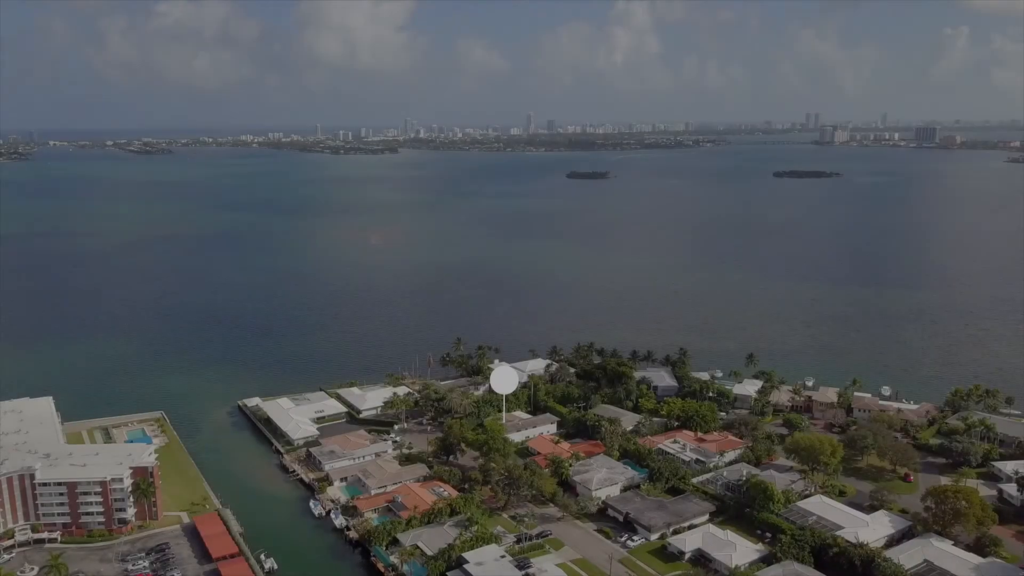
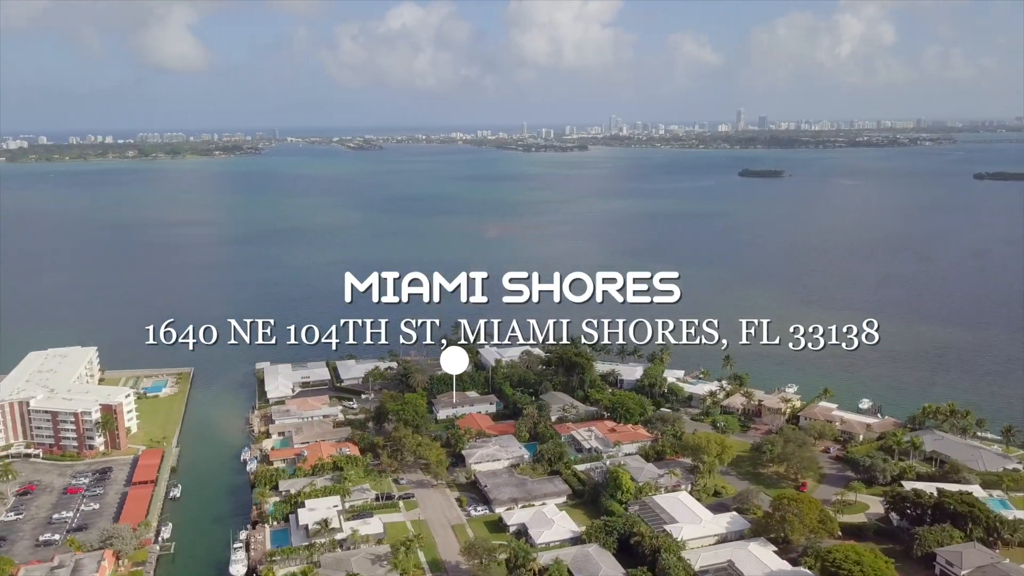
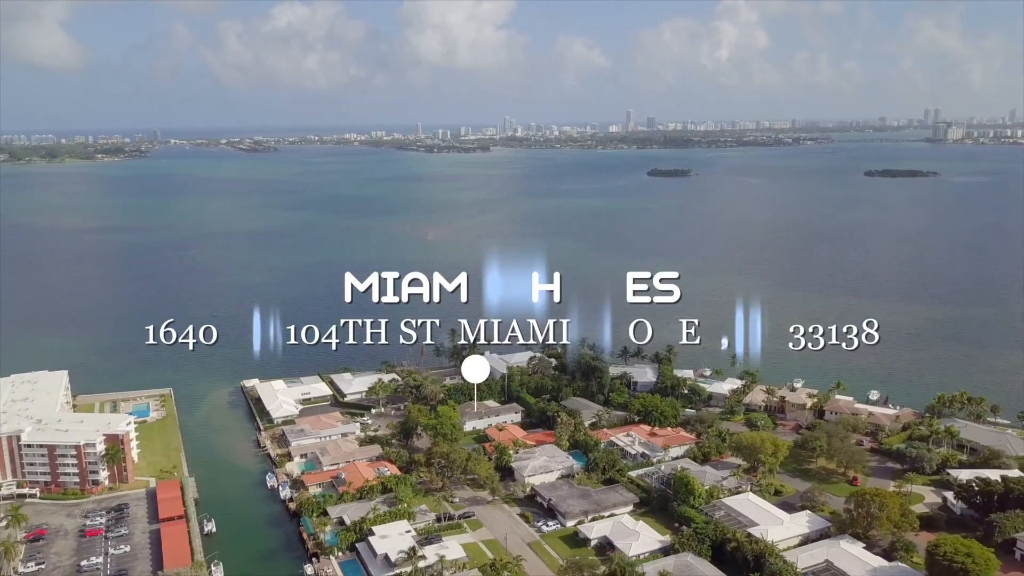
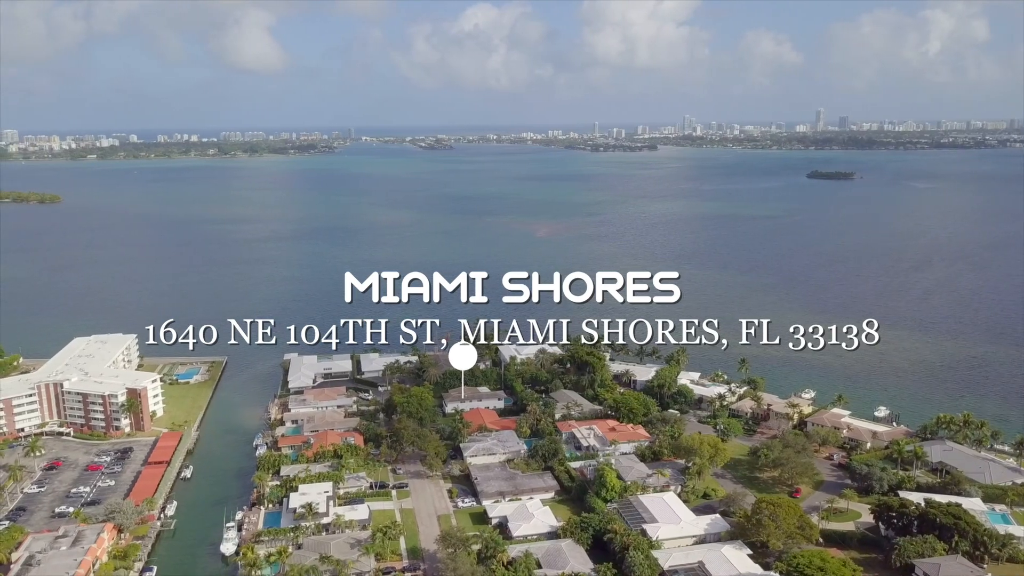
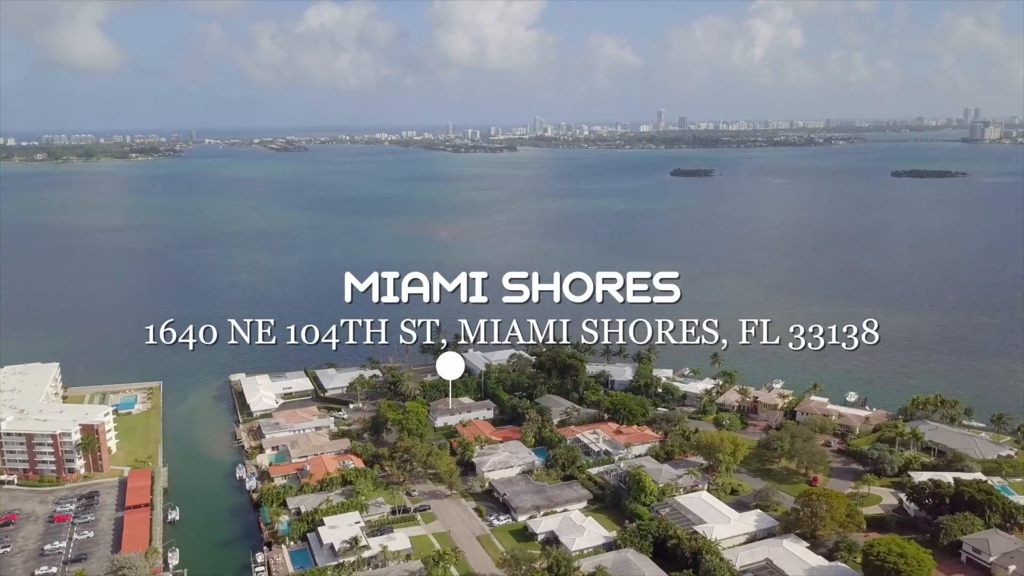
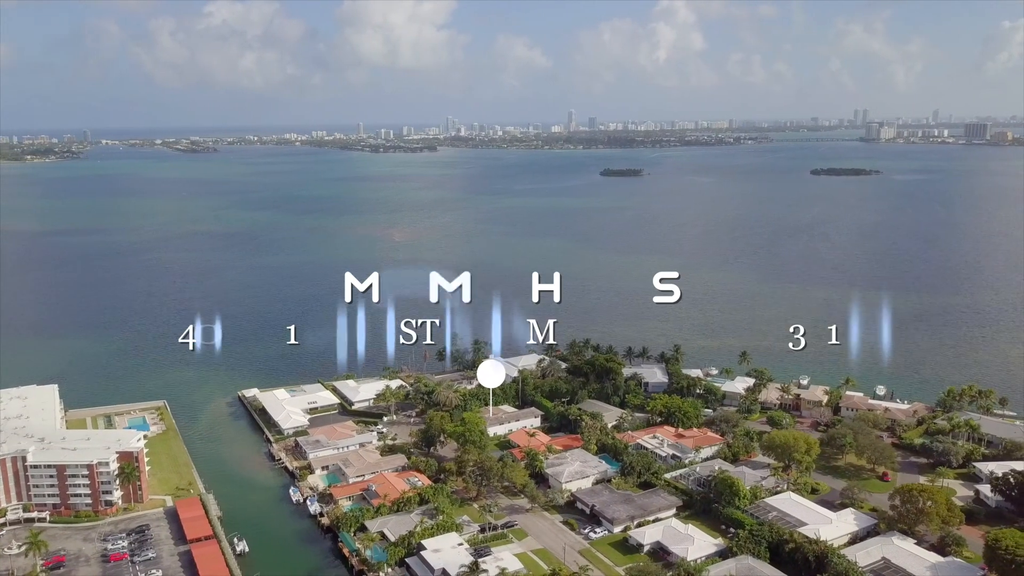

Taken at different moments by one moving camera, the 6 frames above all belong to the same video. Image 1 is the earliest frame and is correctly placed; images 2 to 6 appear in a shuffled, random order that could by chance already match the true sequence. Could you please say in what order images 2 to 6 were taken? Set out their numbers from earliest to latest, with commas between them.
6, 3, 5, 2, 4
